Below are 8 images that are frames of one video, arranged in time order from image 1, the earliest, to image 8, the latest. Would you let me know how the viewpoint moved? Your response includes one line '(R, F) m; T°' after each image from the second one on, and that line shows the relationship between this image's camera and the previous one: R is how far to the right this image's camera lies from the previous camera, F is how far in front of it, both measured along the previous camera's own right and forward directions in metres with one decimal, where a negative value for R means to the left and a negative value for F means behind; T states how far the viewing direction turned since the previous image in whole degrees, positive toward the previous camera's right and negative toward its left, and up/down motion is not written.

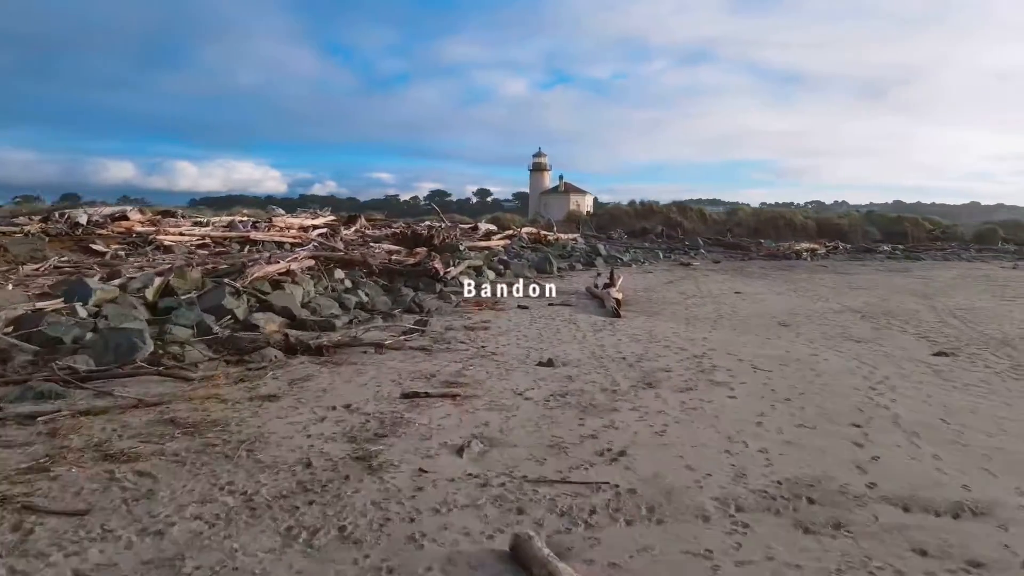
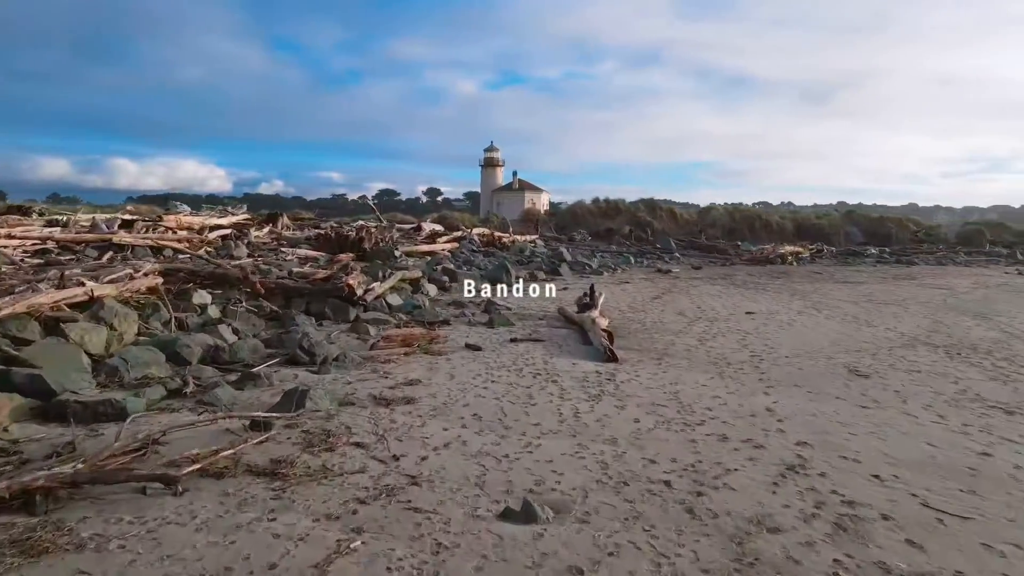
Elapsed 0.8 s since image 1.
(+0.1, +3.9) m; +4°
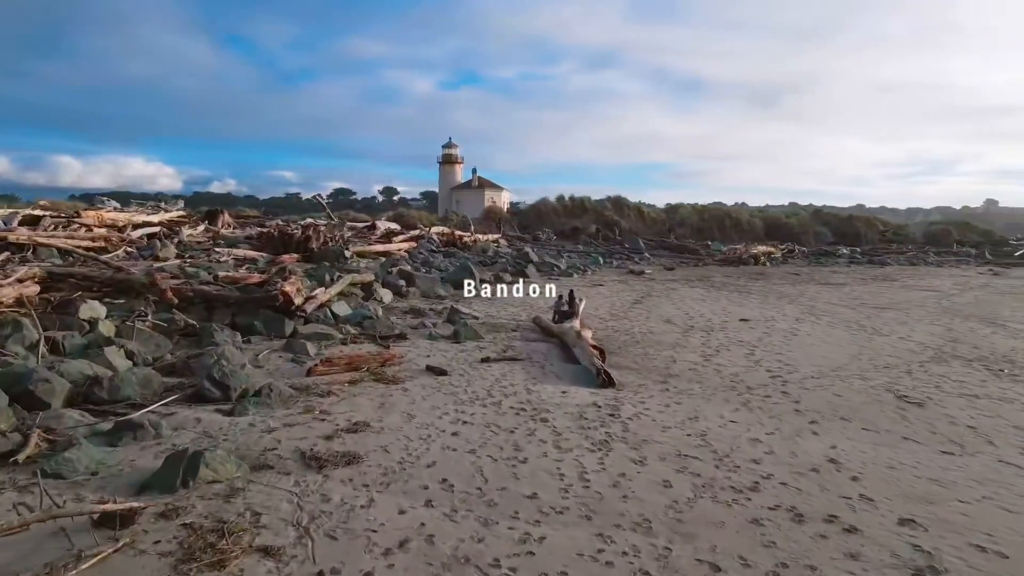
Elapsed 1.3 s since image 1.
(-0.1, +1.6) m; +3°
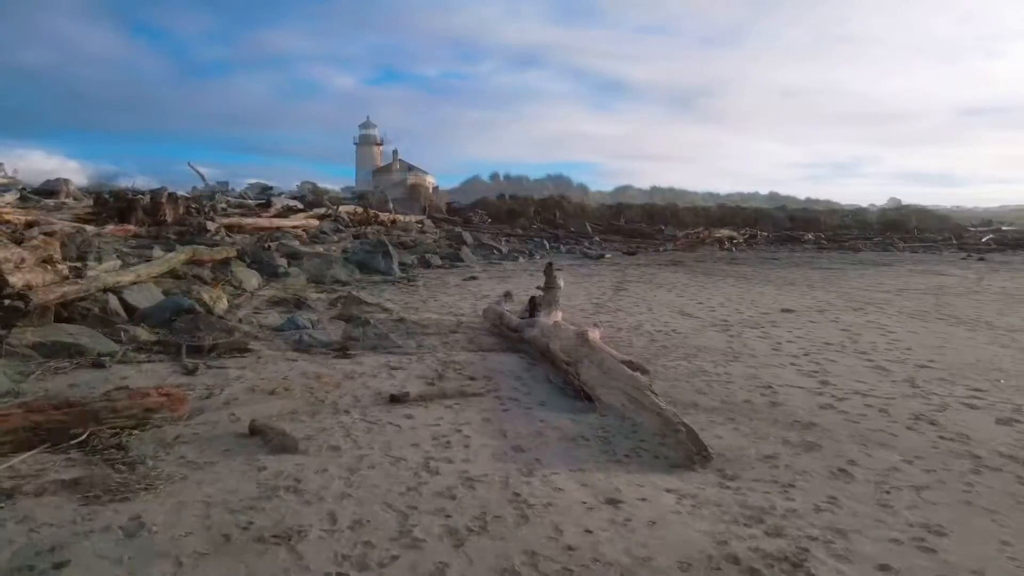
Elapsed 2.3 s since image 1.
(-0.2, +1.2) m; +3°
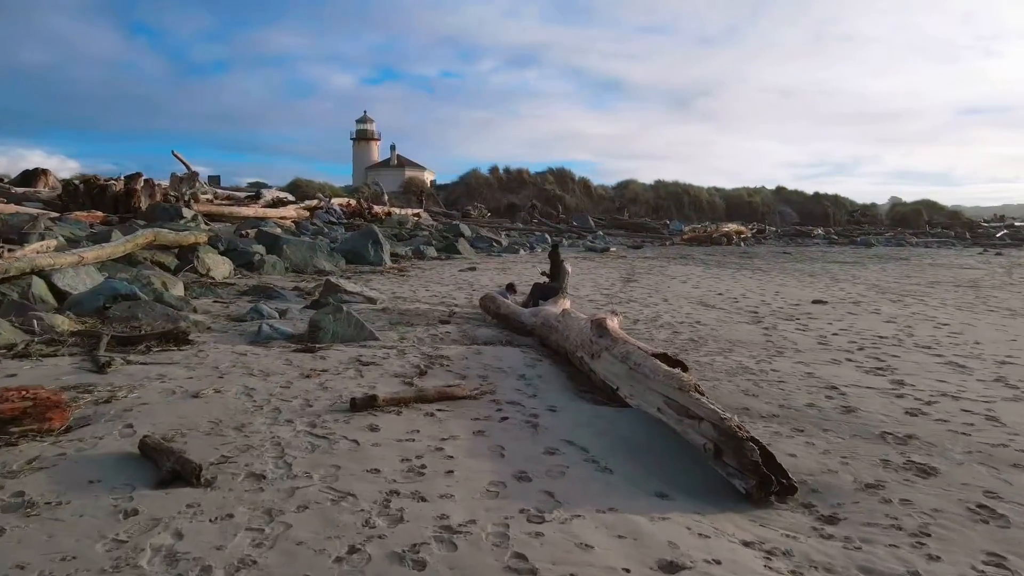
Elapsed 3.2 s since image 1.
(0.0, +1.2) m; 0°
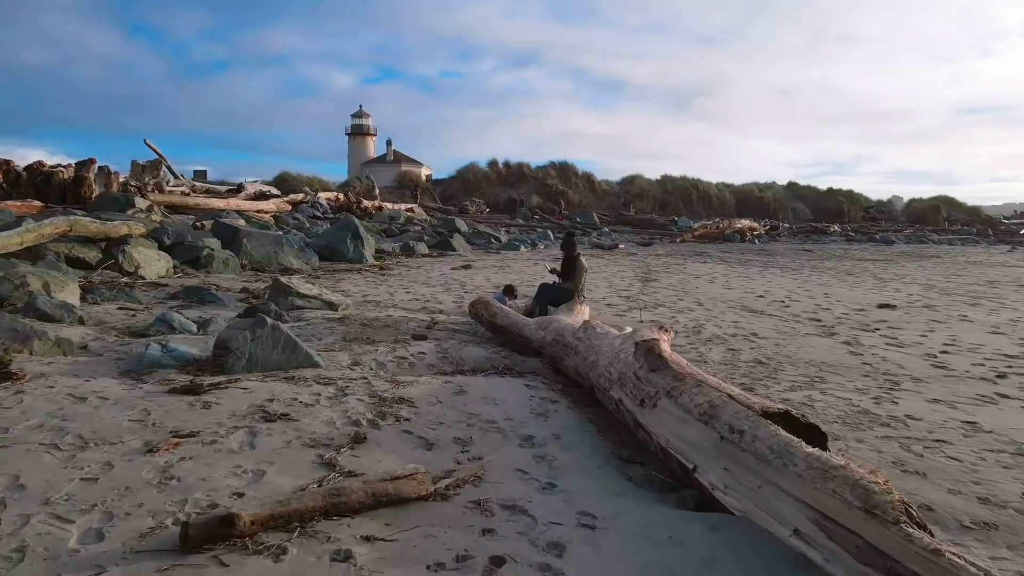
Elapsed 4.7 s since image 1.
(0.0, +1.8) m; 0°
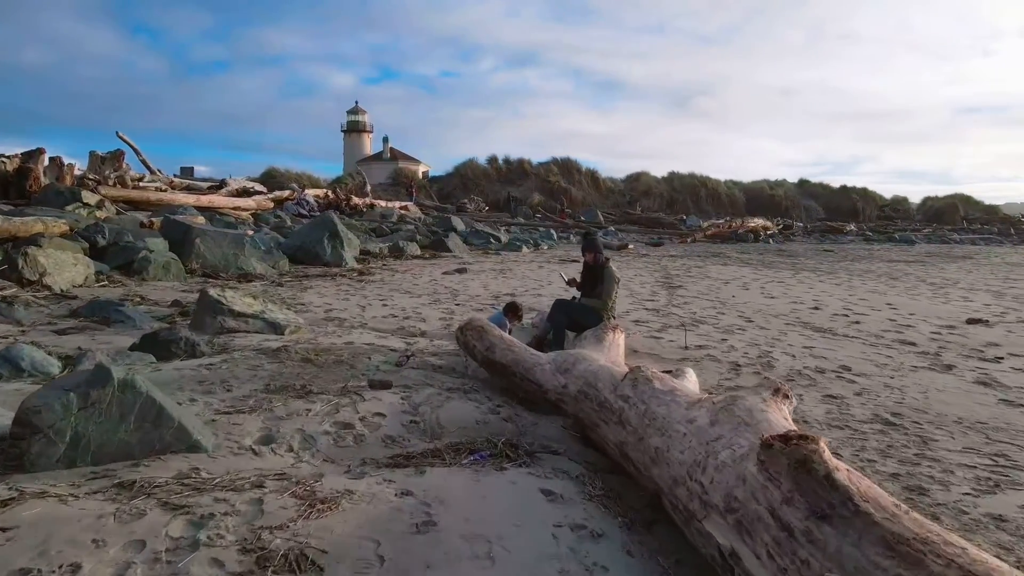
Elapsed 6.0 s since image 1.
(0.0, +1.6) m; 0°
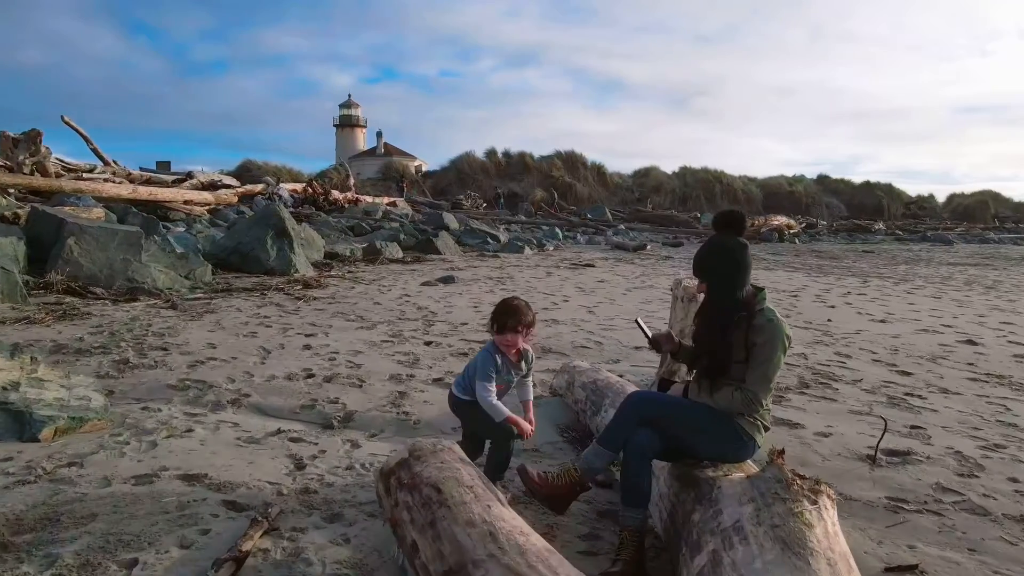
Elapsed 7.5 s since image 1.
(0.0, +1.5) m; 0°
